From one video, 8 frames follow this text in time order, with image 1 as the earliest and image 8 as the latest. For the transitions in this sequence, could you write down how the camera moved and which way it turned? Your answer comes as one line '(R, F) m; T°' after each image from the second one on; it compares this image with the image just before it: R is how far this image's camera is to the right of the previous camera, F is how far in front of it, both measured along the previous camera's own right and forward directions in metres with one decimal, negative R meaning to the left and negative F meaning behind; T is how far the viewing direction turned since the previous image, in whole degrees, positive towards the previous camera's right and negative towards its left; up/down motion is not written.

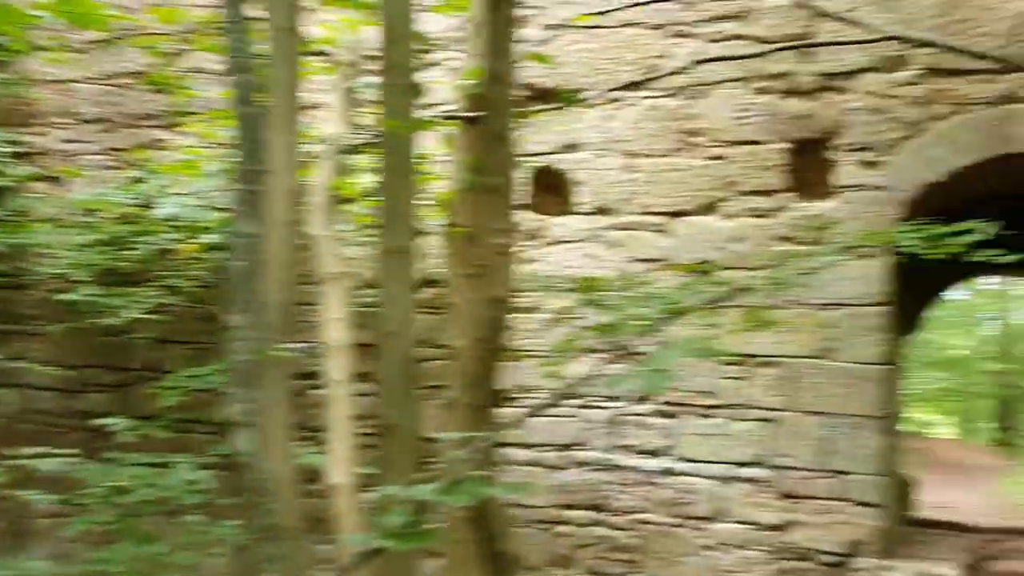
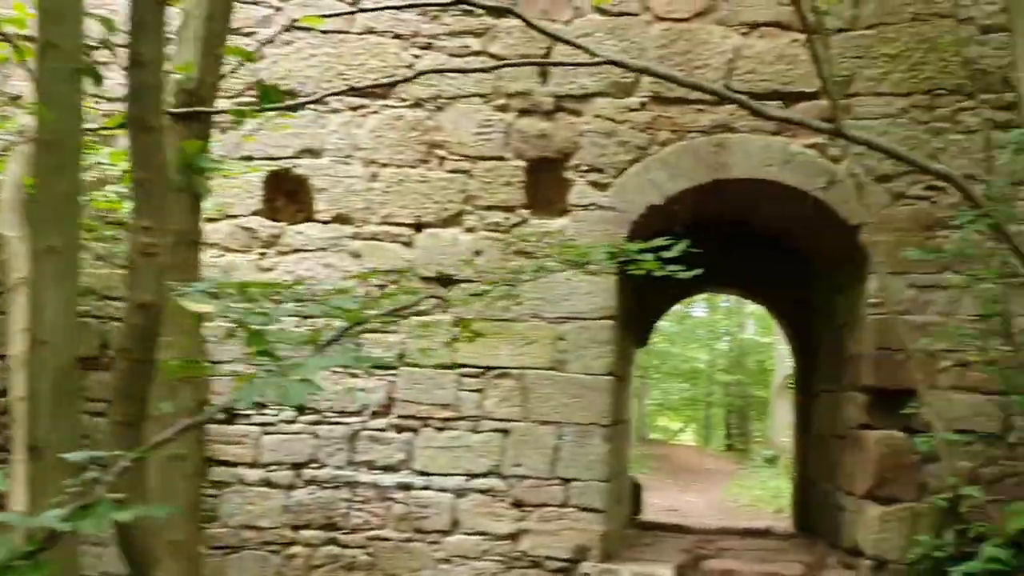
(+0.2, 0.0) m; +13°
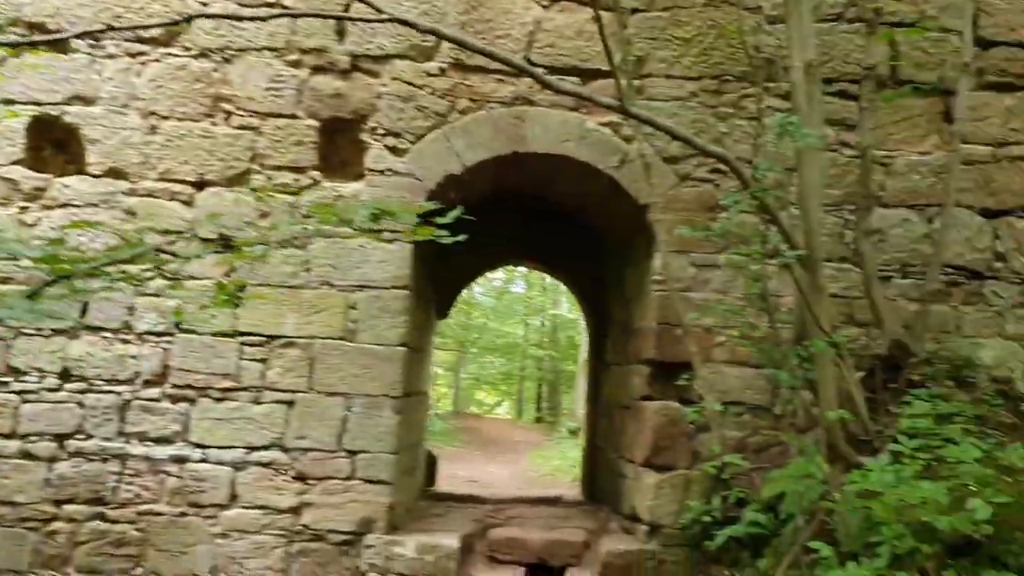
(+0.1, +0.1) m; +10°
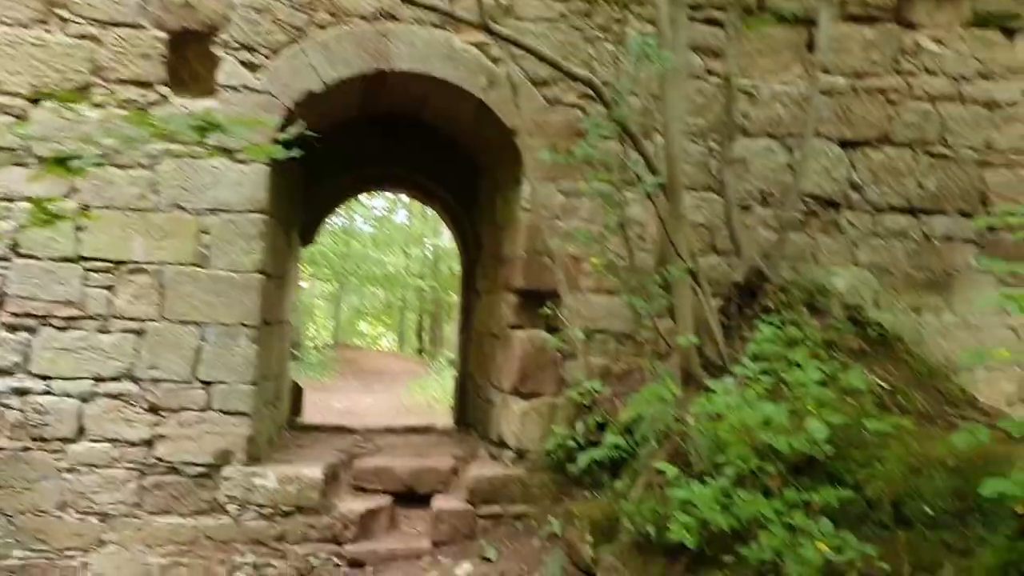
(+0.1, +0.1) m; +7°
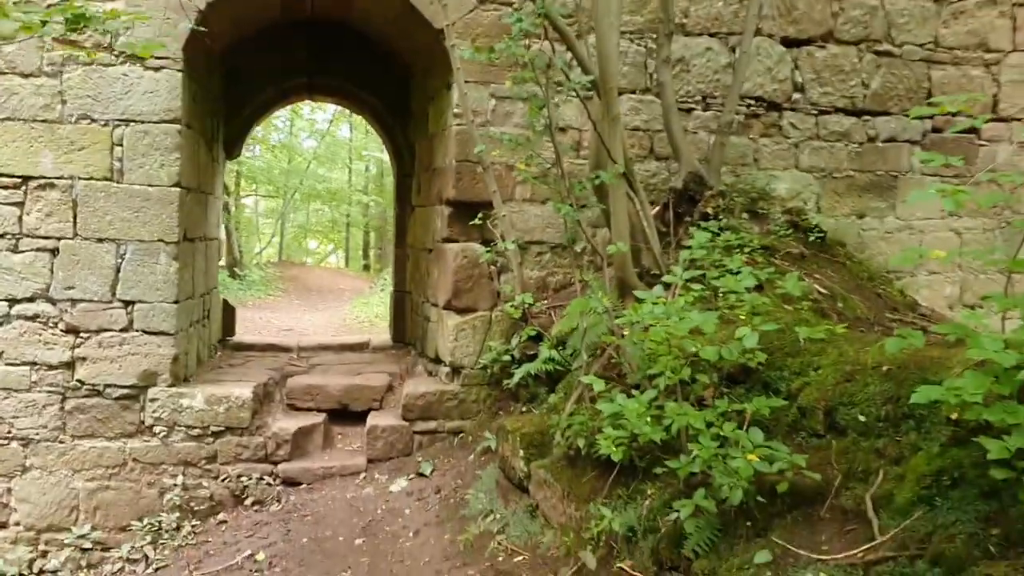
(+0.1, +0.1) m; +3°
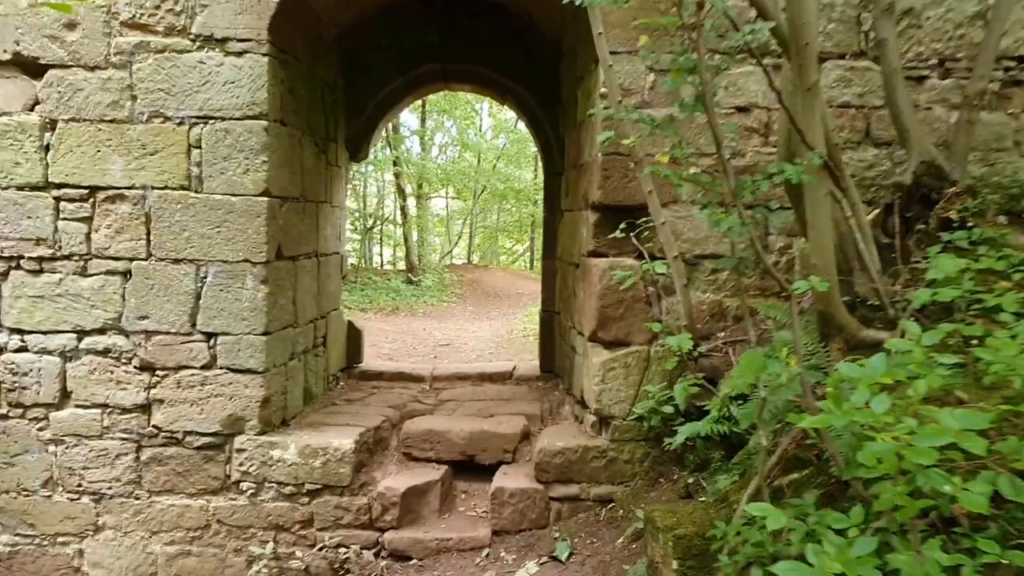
(+0.1, +0.9) m; -12°
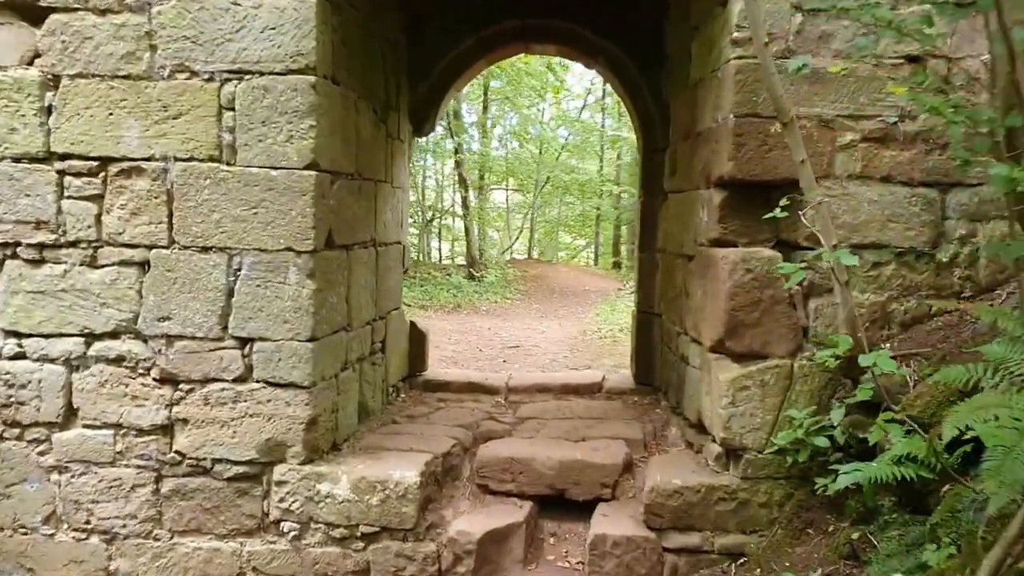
(-0.1, +0.6) m; -3°
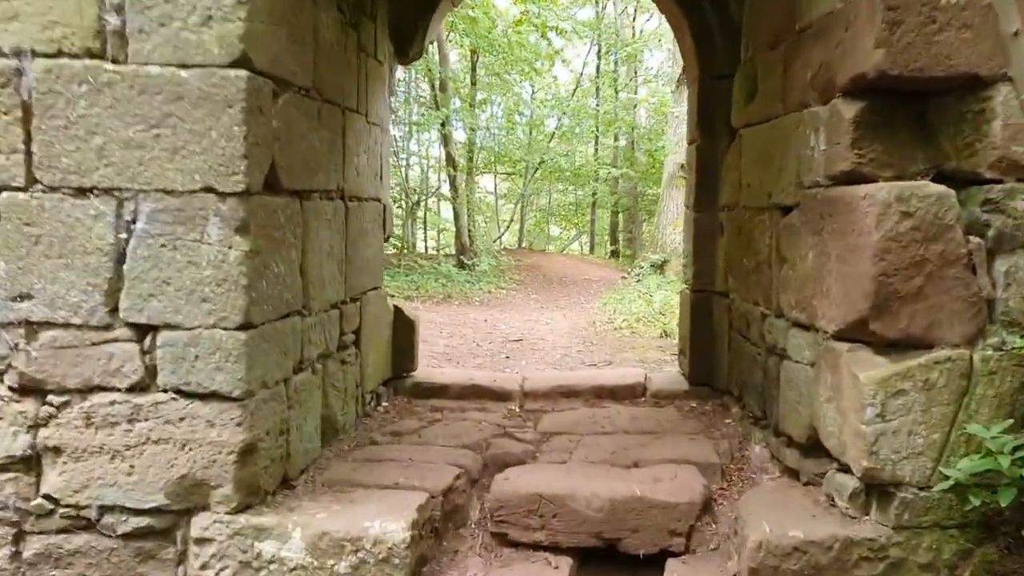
(-0.1, +0.8) m; +1°
